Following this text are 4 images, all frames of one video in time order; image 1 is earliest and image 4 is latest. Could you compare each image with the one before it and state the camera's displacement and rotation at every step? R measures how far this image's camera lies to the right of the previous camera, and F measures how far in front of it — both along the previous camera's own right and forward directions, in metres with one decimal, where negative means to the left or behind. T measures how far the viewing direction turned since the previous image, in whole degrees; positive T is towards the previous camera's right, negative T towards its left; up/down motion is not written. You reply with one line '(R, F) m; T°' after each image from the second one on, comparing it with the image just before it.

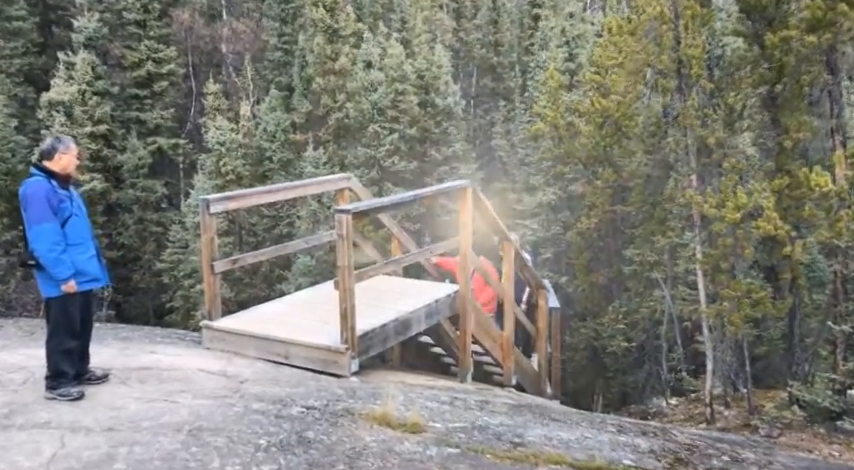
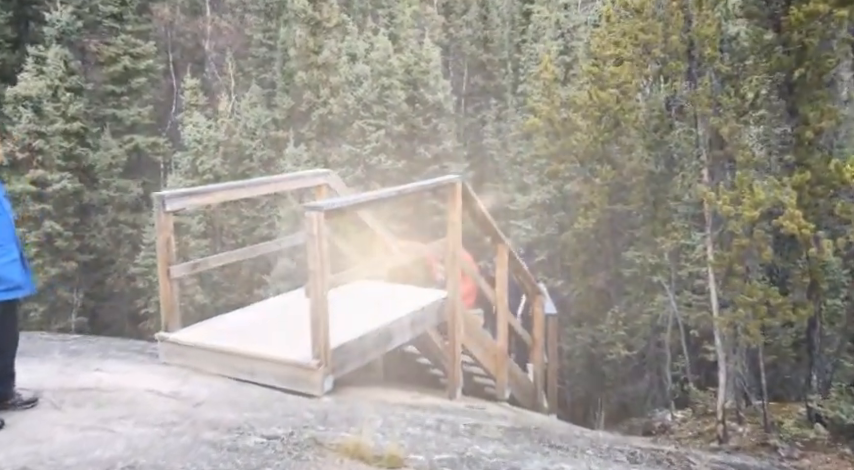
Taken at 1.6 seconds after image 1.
(+0.1, +0.9) m; +1°
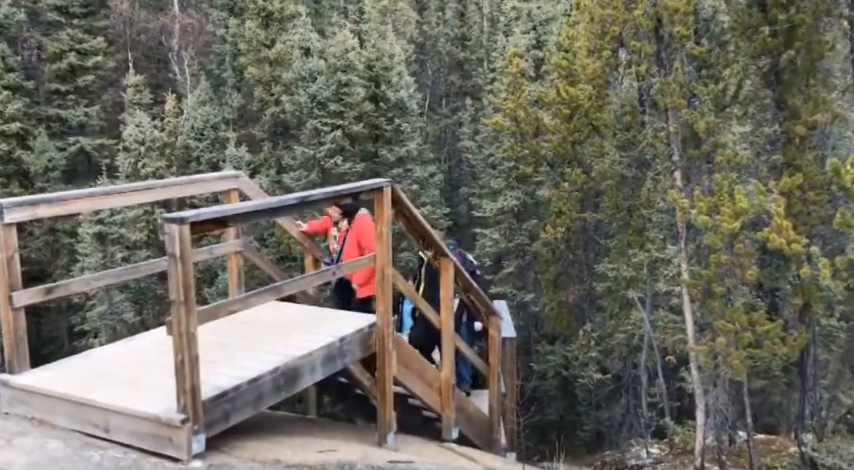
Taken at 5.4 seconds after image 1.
(+0.7, +1.4) m; +1°
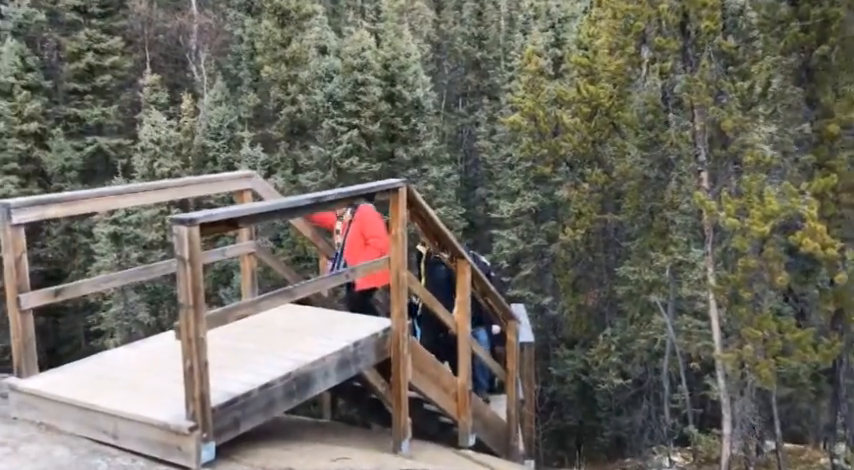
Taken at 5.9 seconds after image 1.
(0.0, +0.2) m; -1°
